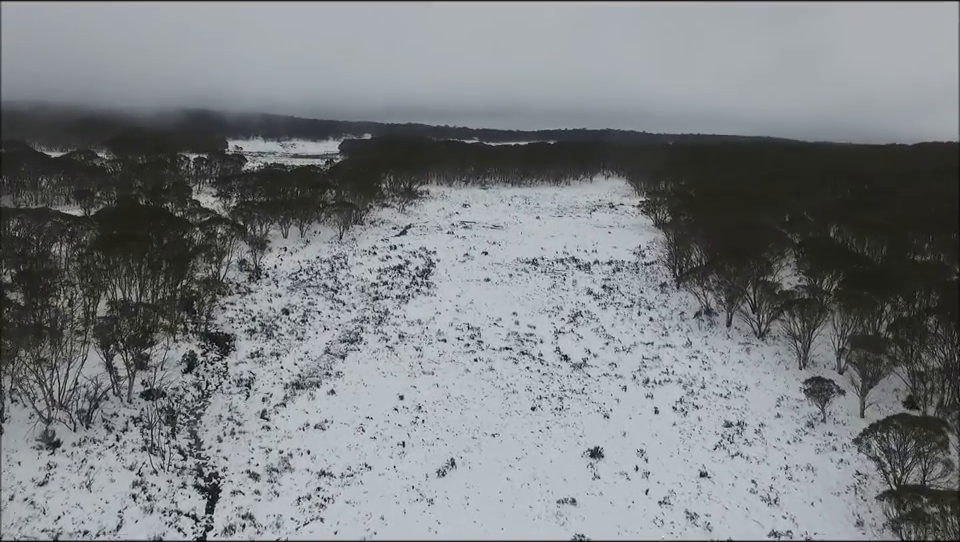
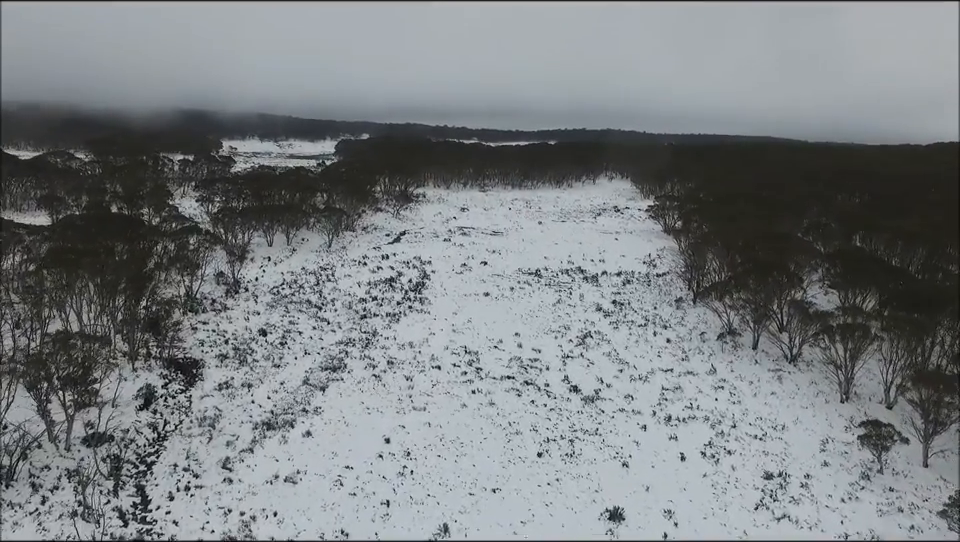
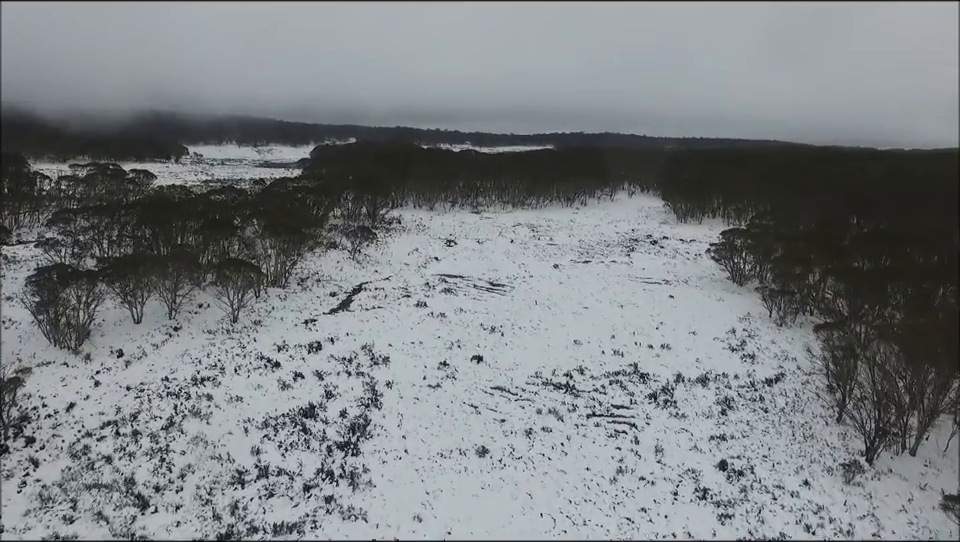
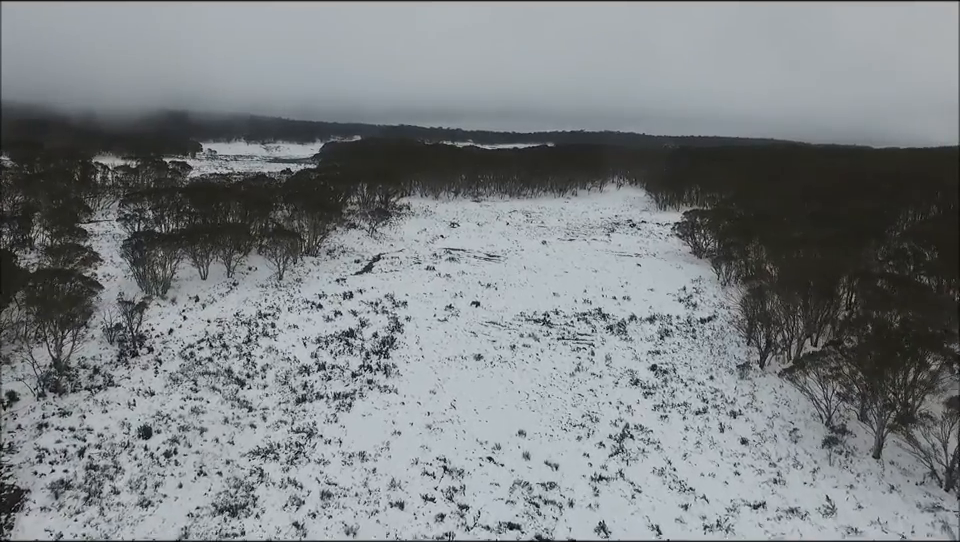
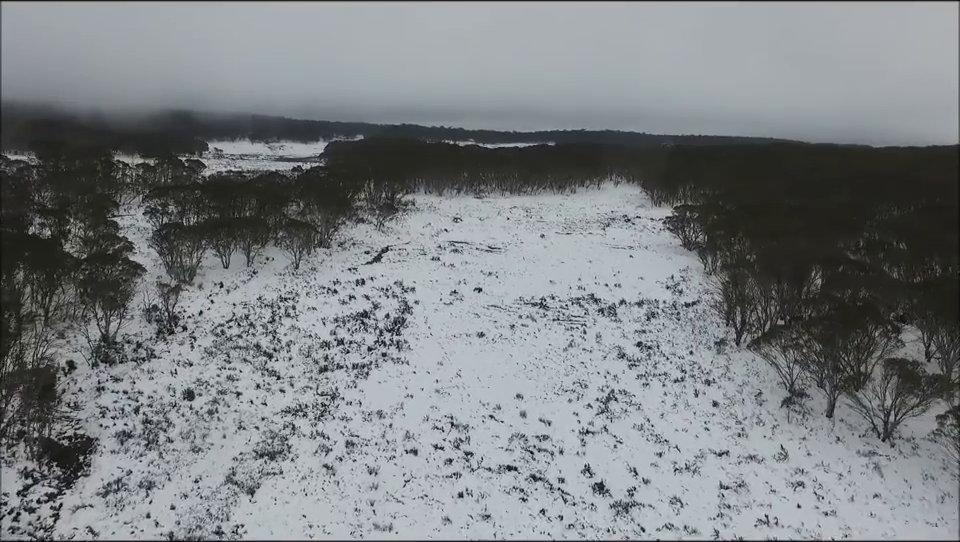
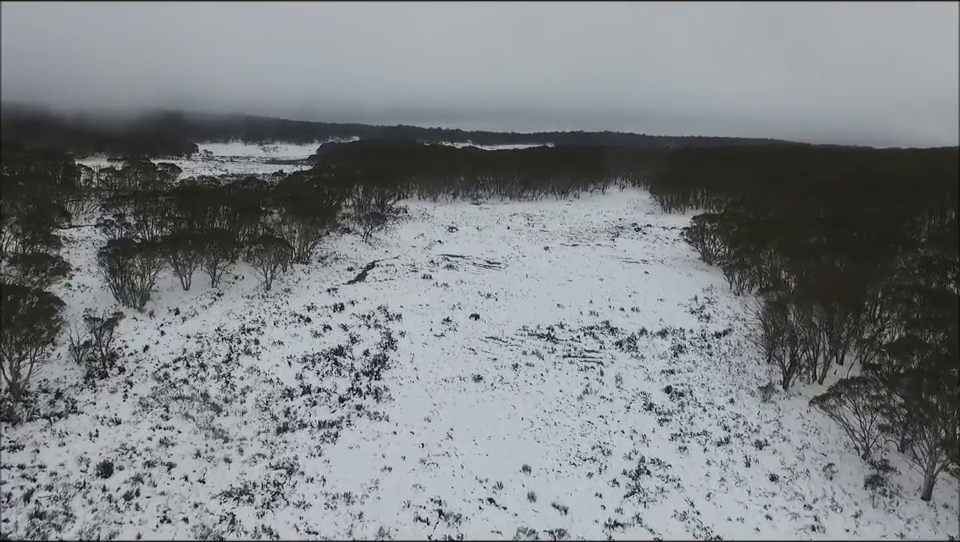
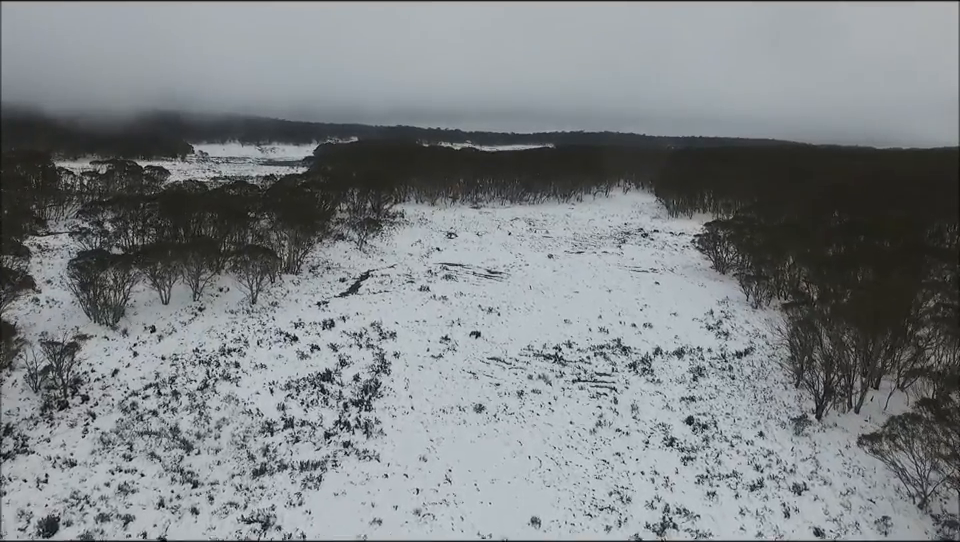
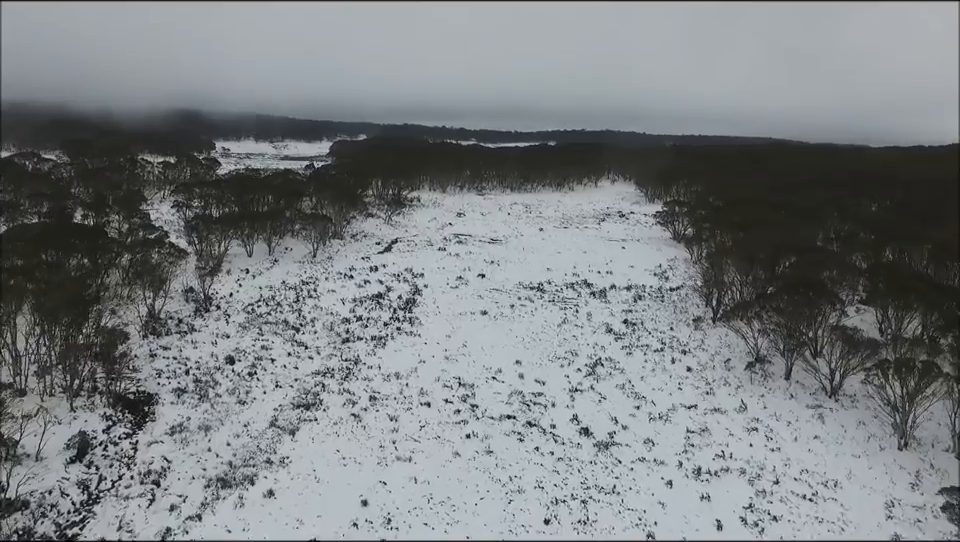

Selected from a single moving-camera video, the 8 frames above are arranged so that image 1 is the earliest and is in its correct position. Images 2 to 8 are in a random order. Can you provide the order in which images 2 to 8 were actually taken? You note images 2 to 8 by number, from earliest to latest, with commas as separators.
2, 8, 5, 4, 6, 7, 3
